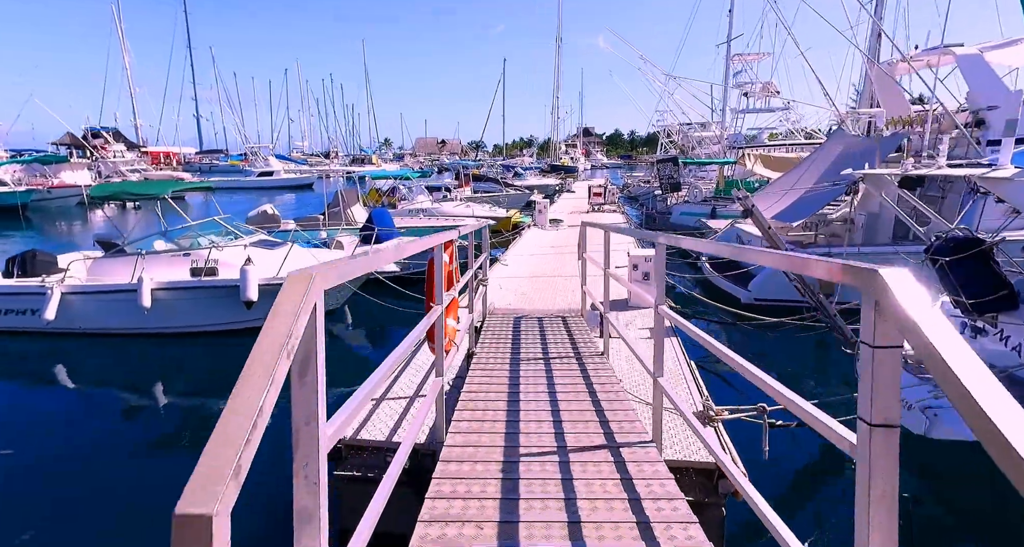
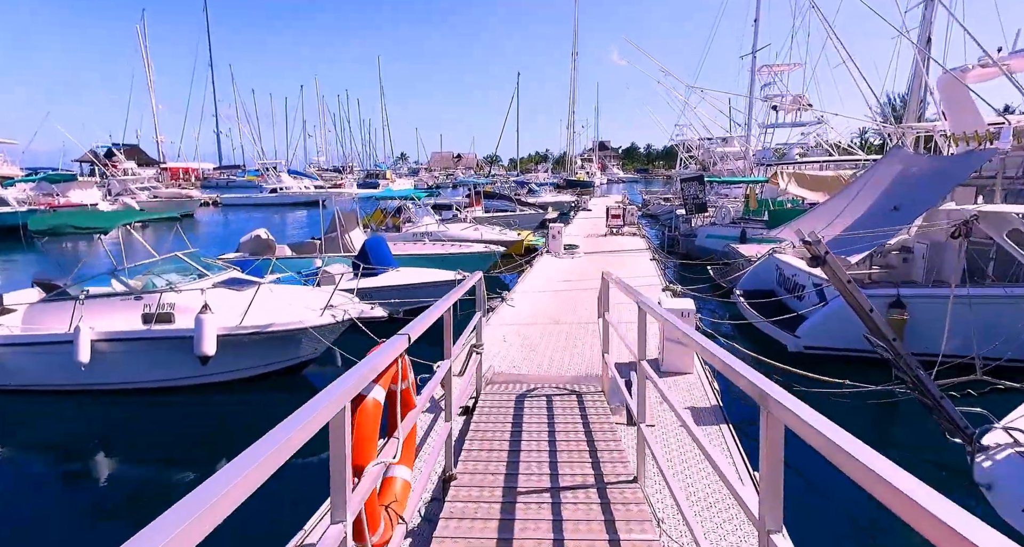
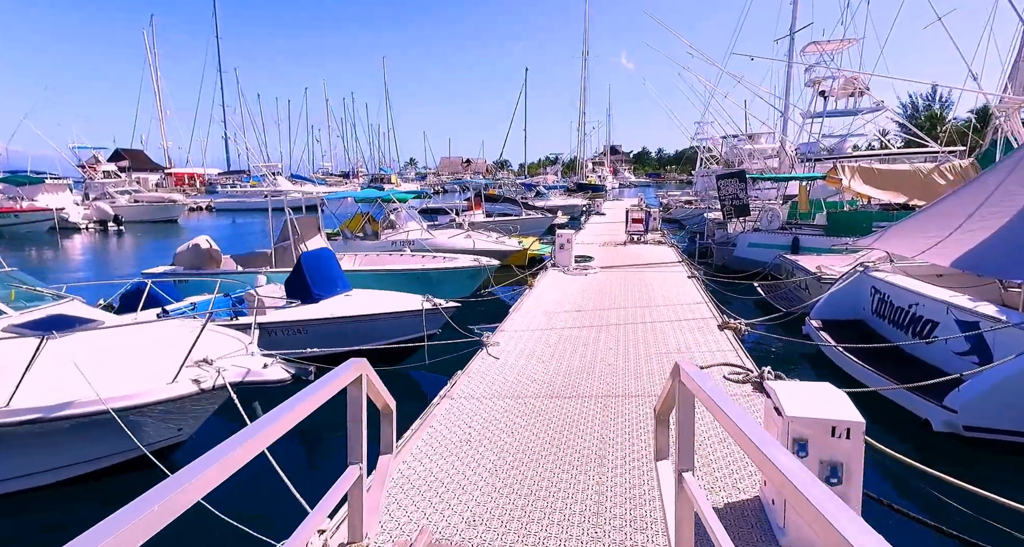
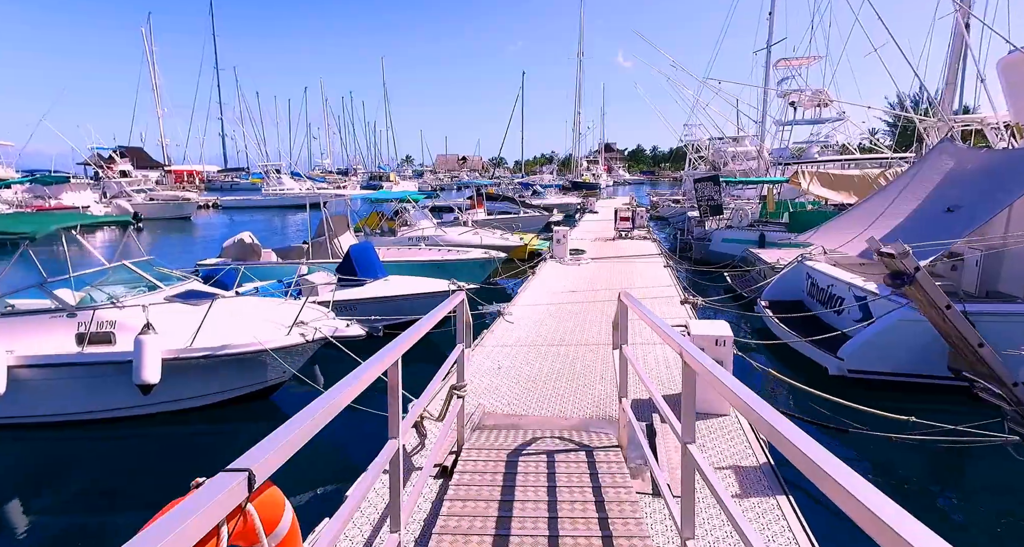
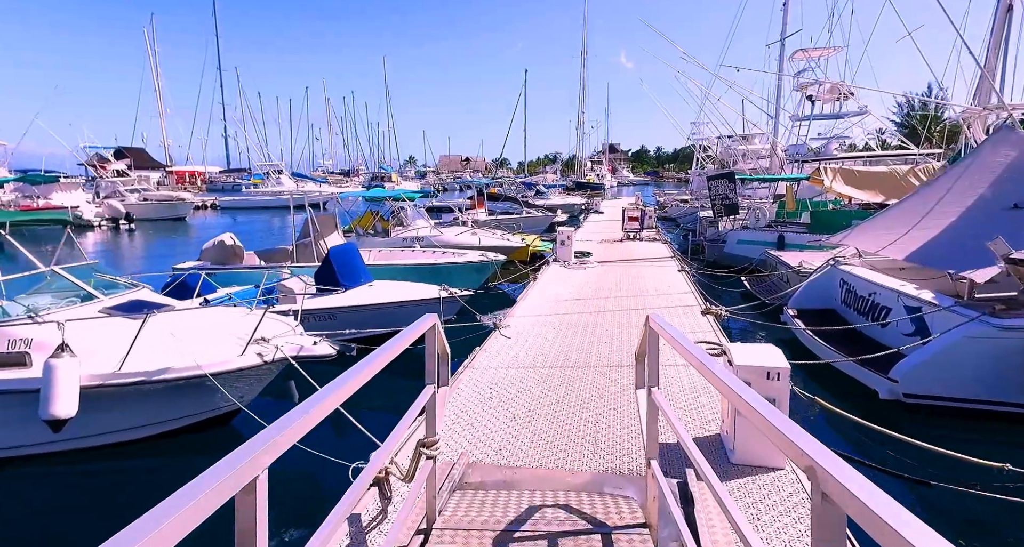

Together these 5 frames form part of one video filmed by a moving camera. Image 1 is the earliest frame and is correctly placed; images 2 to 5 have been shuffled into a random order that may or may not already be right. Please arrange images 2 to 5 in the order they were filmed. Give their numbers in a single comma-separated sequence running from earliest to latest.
2, 4, 5, 3
